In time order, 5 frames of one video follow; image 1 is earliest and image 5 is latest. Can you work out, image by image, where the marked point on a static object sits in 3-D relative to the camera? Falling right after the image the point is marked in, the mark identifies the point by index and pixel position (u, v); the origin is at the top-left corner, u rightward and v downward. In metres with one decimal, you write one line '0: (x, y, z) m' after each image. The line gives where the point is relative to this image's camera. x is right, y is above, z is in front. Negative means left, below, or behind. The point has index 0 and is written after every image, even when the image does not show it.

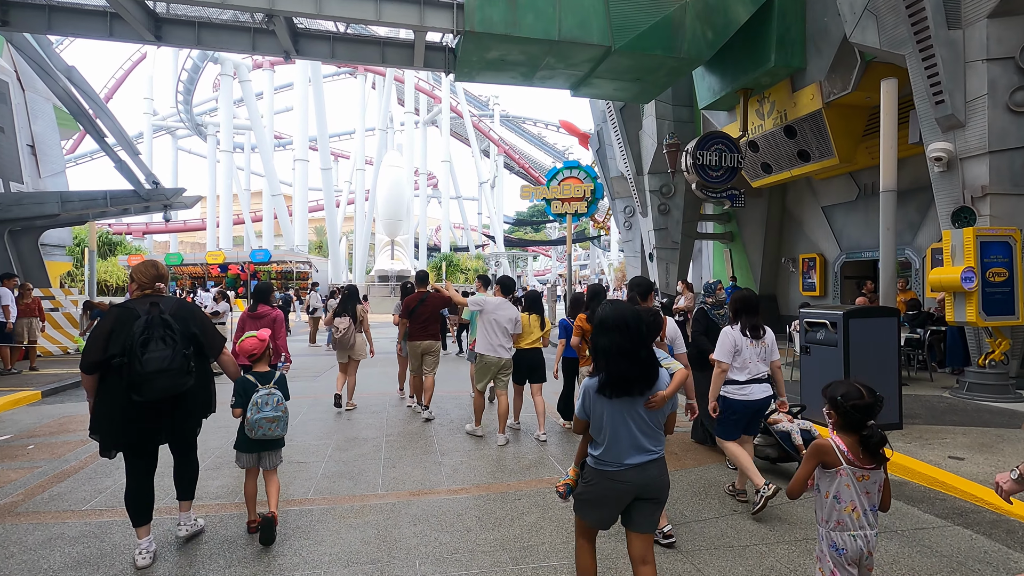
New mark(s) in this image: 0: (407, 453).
0: (-0.9, -1.5, +4.8) m
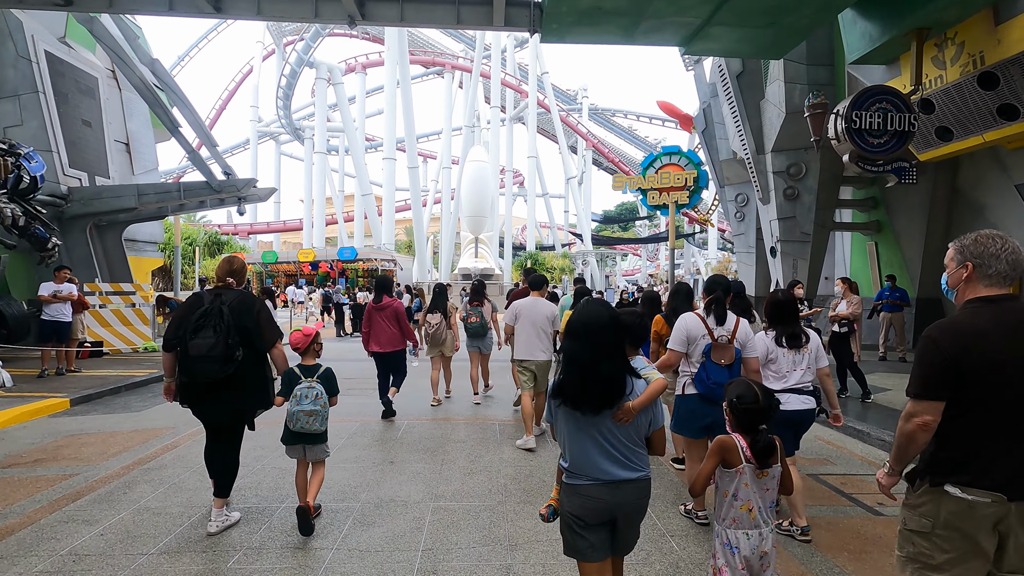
0: (-0.3, -1.4, +3.1) m
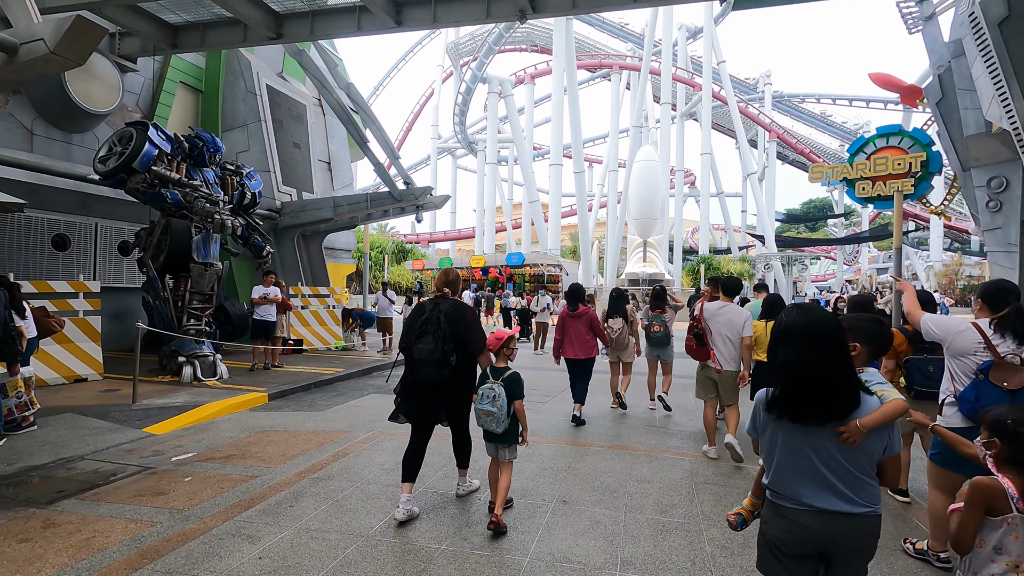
0: (+0.6, -1.5, +2.3) m
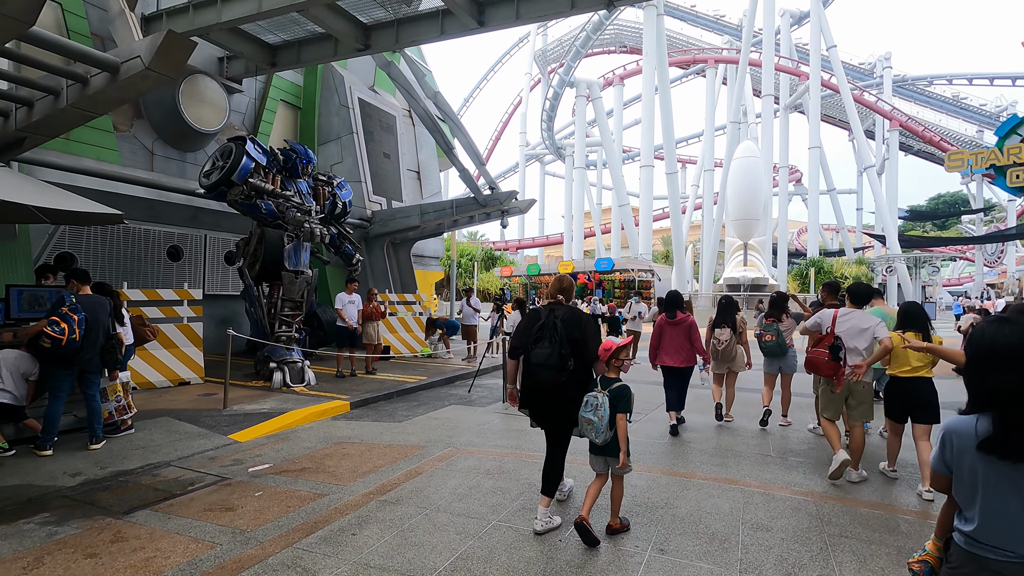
0: (+0.9, -1.5, +1.6) m
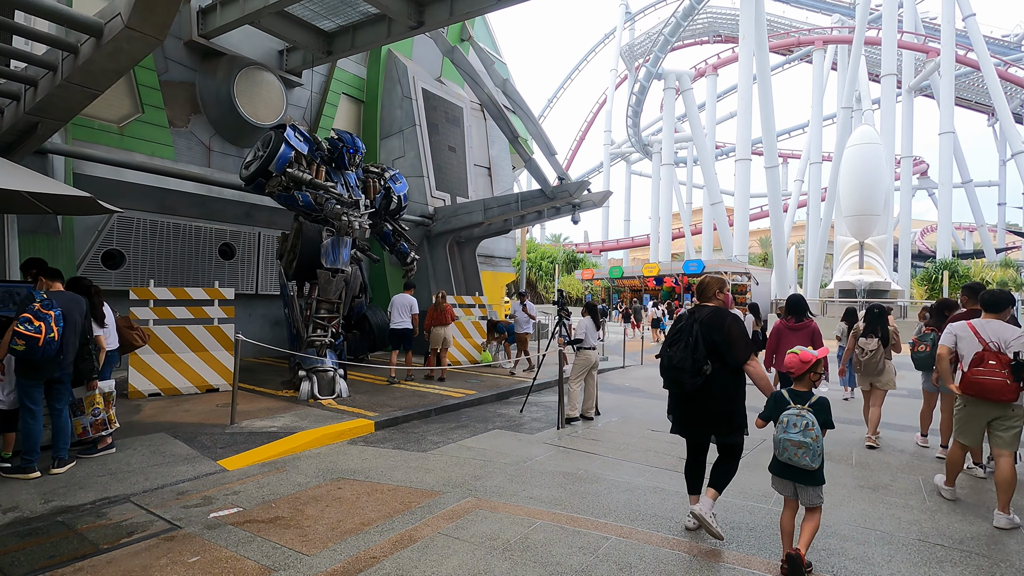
0: (+0.6, -1.5, +0.3) m
